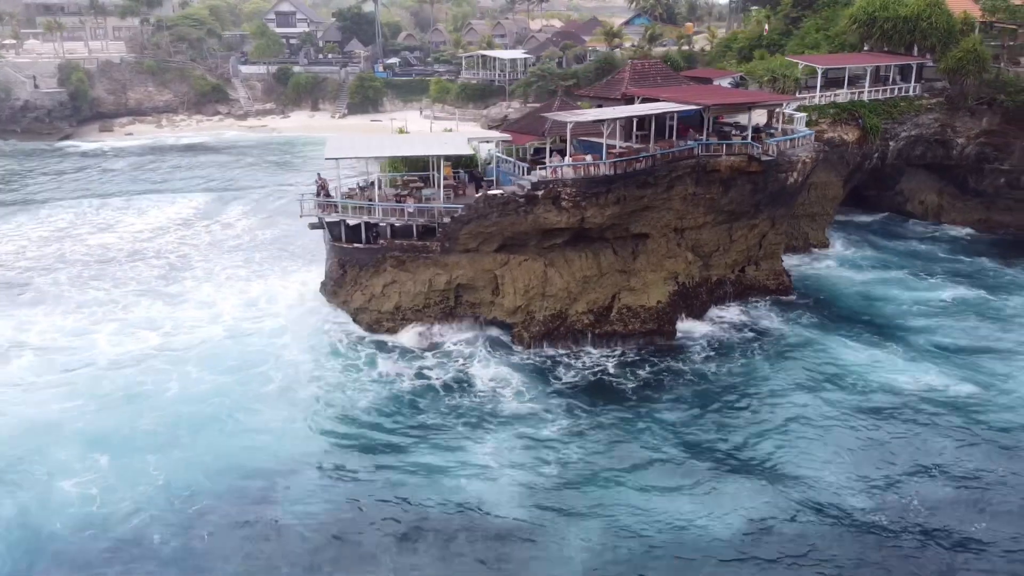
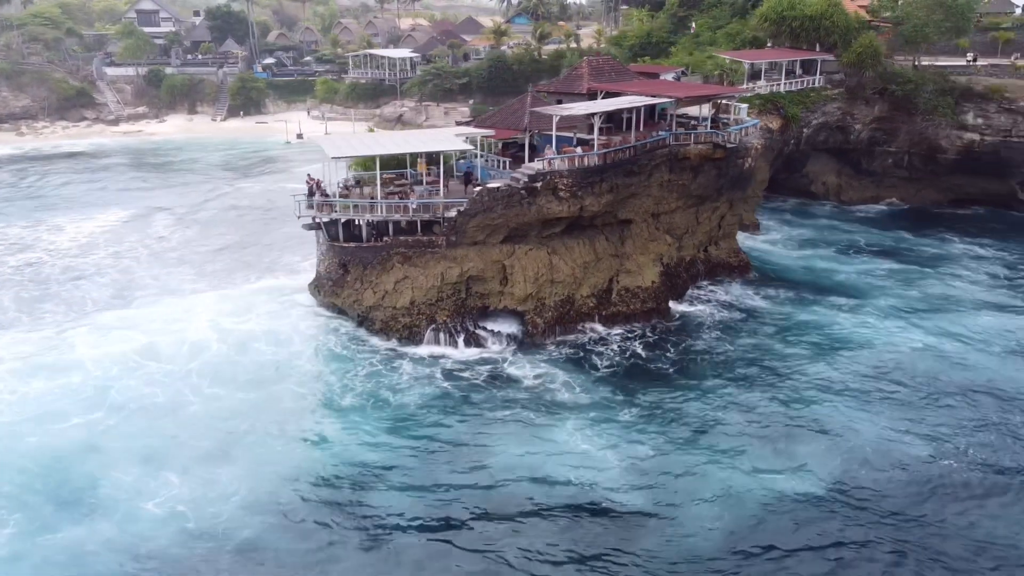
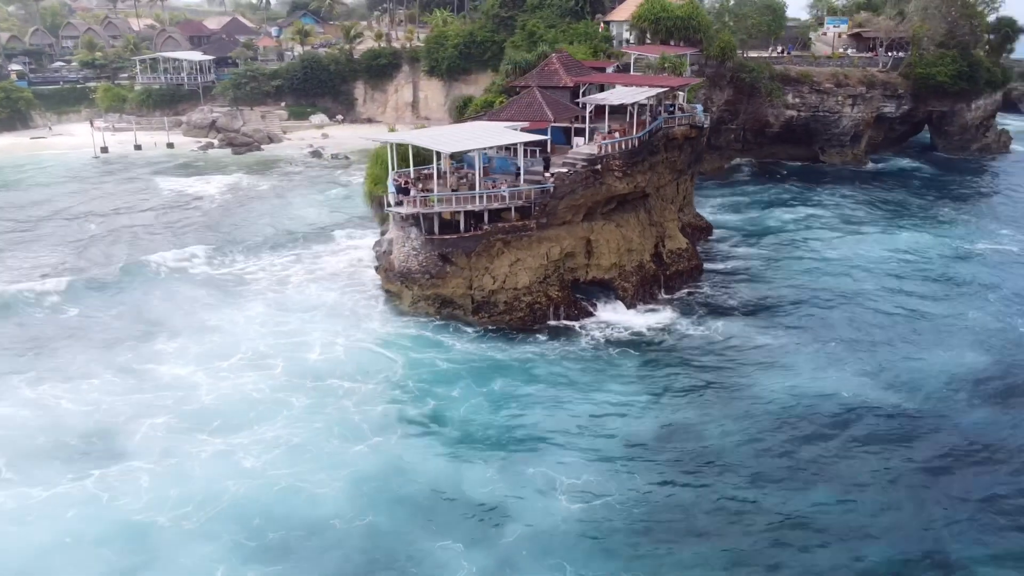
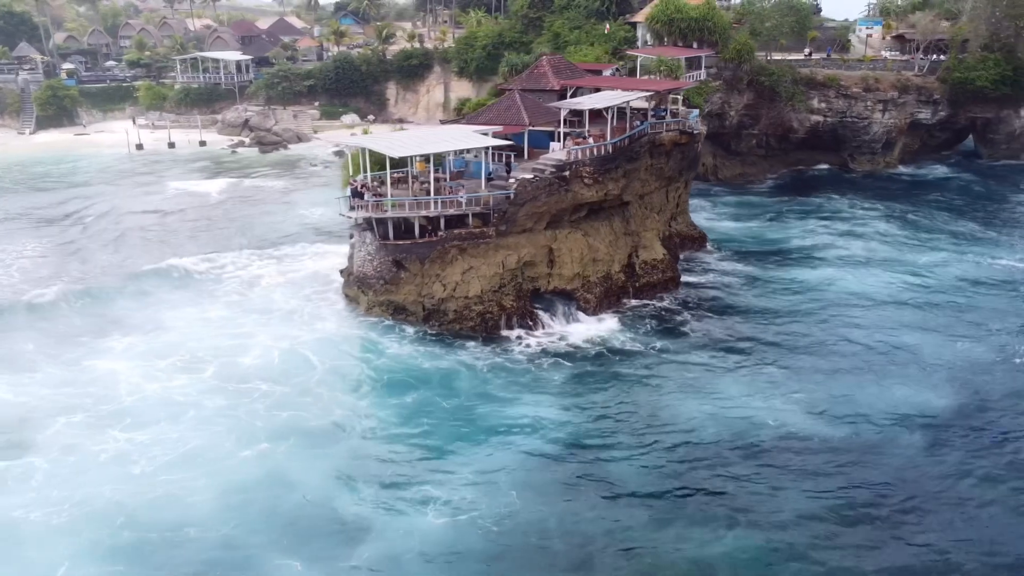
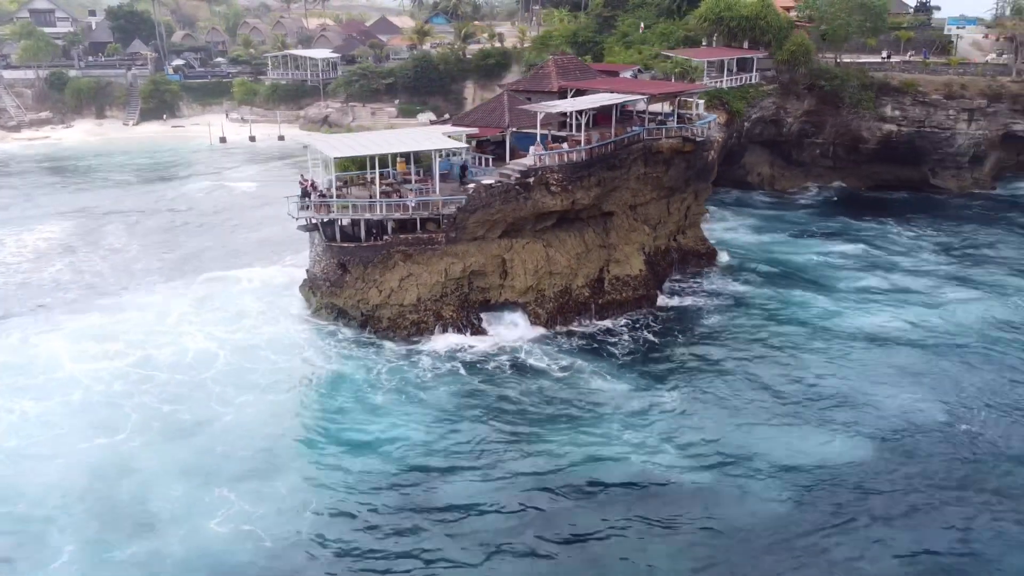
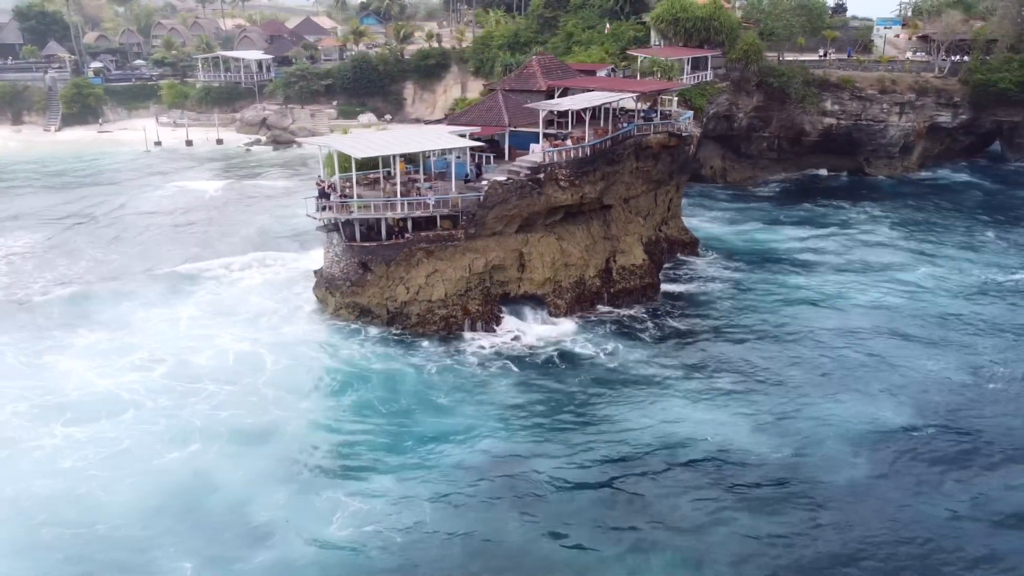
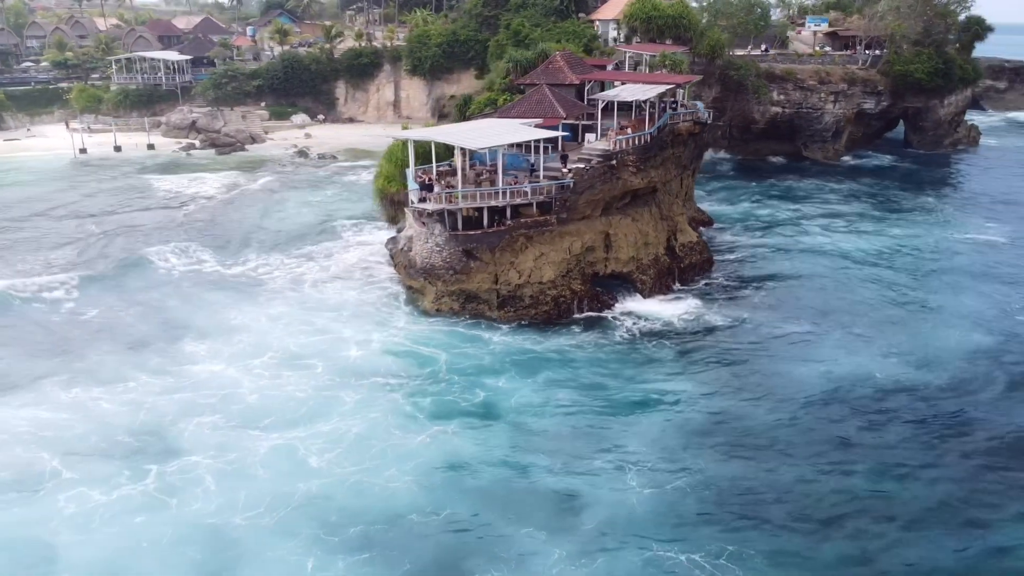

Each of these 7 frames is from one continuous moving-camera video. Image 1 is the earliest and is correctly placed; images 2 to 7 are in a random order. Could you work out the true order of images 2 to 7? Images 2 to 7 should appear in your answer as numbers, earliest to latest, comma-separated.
2, 5, 6, 4, 3, 7
